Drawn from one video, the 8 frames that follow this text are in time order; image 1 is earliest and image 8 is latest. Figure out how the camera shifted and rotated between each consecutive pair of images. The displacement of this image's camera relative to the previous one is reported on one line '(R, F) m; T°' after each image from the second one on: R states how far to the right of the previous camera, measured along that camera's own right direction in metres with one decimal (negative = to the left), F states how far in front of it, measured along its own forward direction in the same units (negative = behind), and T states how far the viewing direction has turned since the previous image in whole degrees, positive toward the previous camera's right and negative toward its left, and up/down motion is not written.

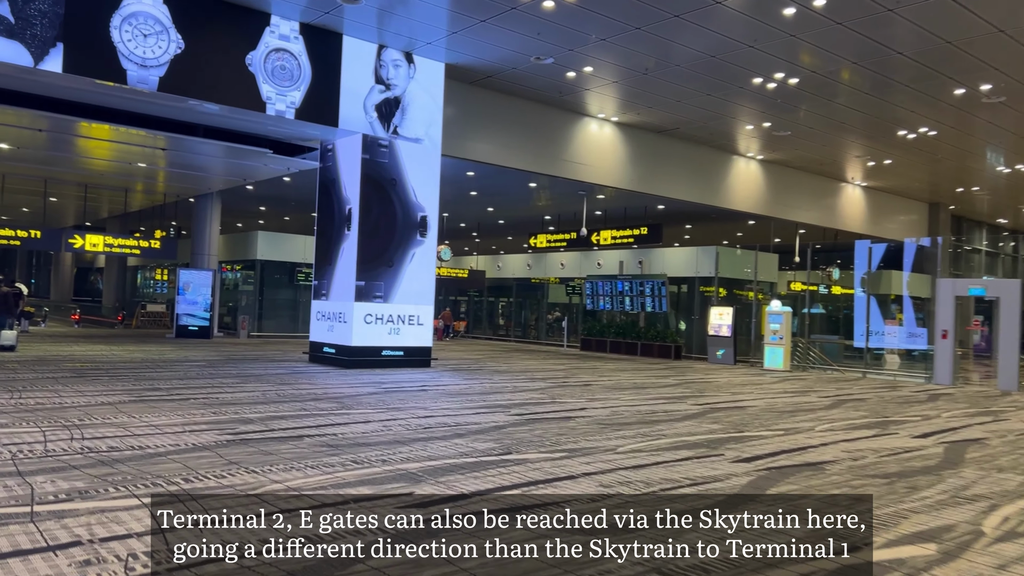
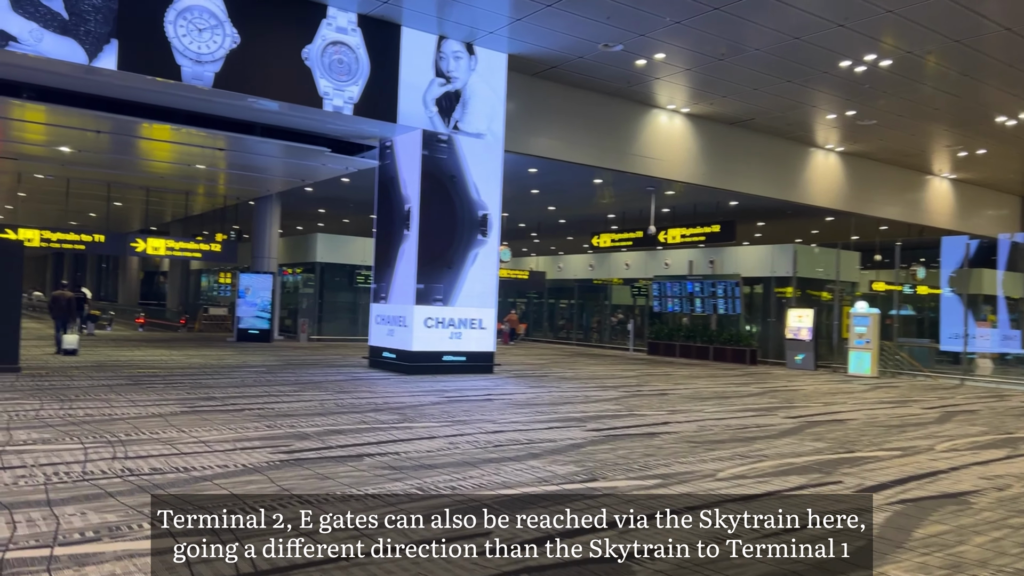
(-0.2, +0.8) m; -4°
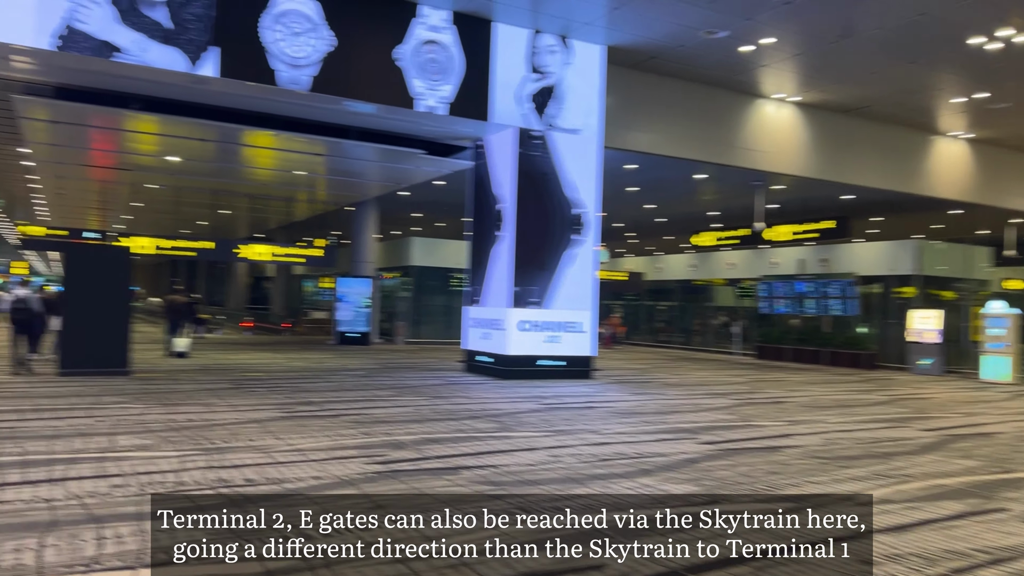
(-0.1, +0.5) m; -7°
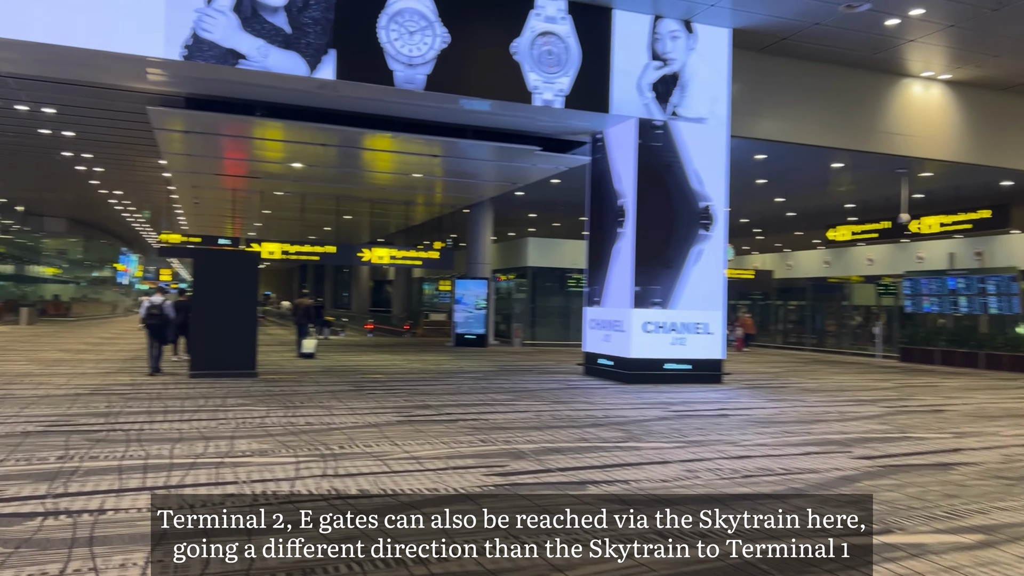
(-0.1, +0.5) m; -8°
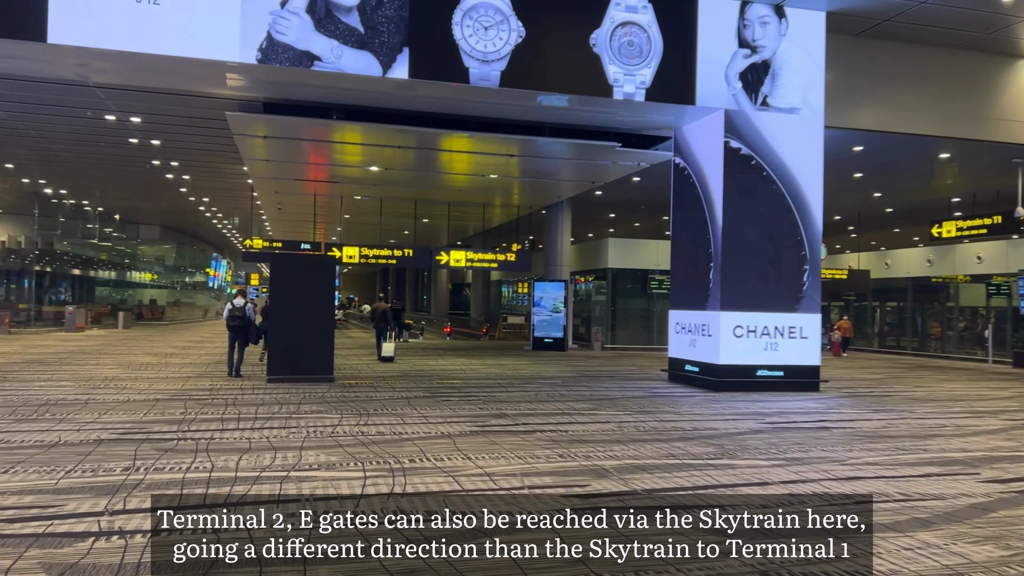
(0.0, +0.4) m; -6°
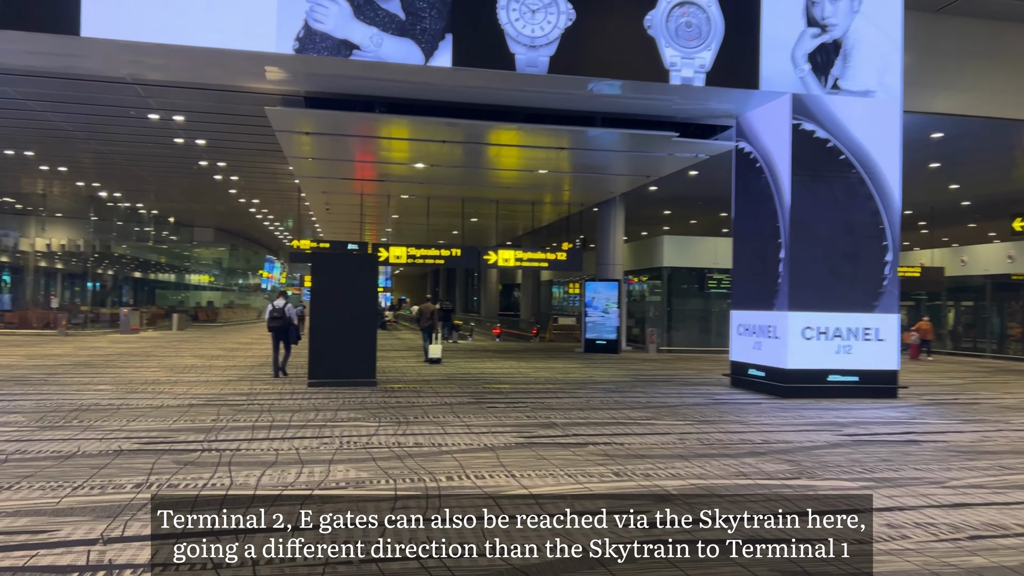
(0.0, +0.6) m; -4°
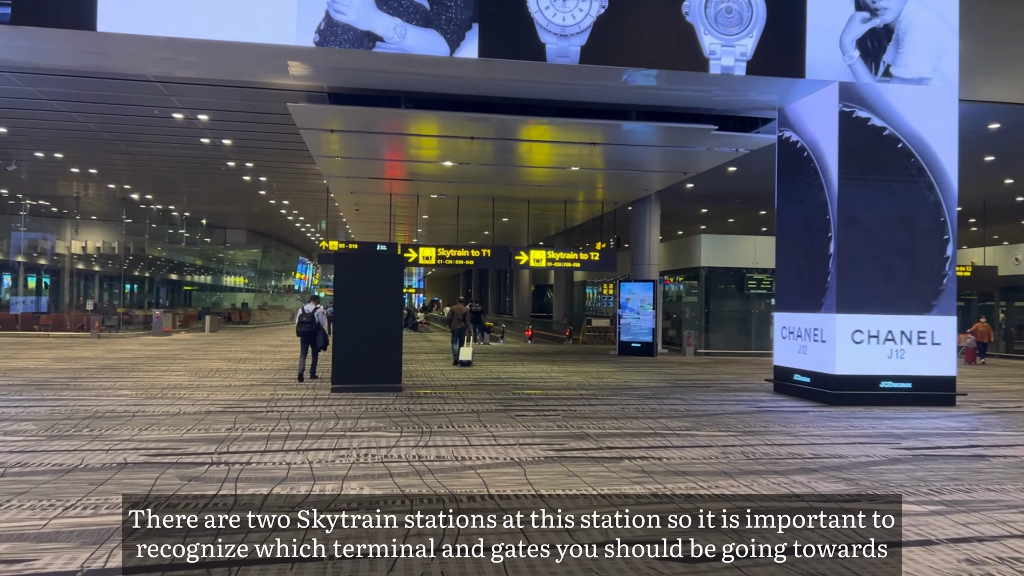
(0.0, +0.5) m; -2°
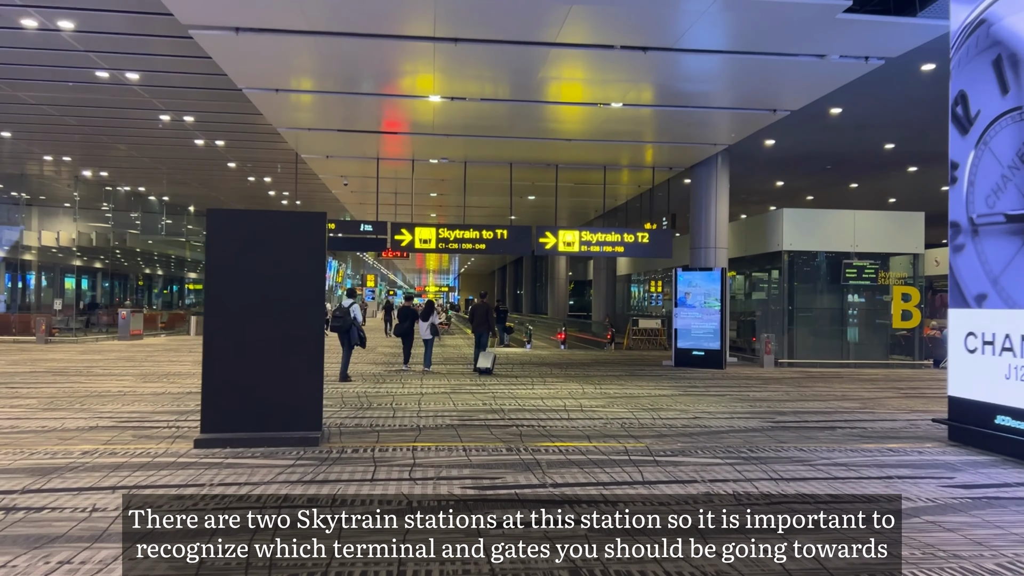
(+0.4, +4.4) m; -3°
